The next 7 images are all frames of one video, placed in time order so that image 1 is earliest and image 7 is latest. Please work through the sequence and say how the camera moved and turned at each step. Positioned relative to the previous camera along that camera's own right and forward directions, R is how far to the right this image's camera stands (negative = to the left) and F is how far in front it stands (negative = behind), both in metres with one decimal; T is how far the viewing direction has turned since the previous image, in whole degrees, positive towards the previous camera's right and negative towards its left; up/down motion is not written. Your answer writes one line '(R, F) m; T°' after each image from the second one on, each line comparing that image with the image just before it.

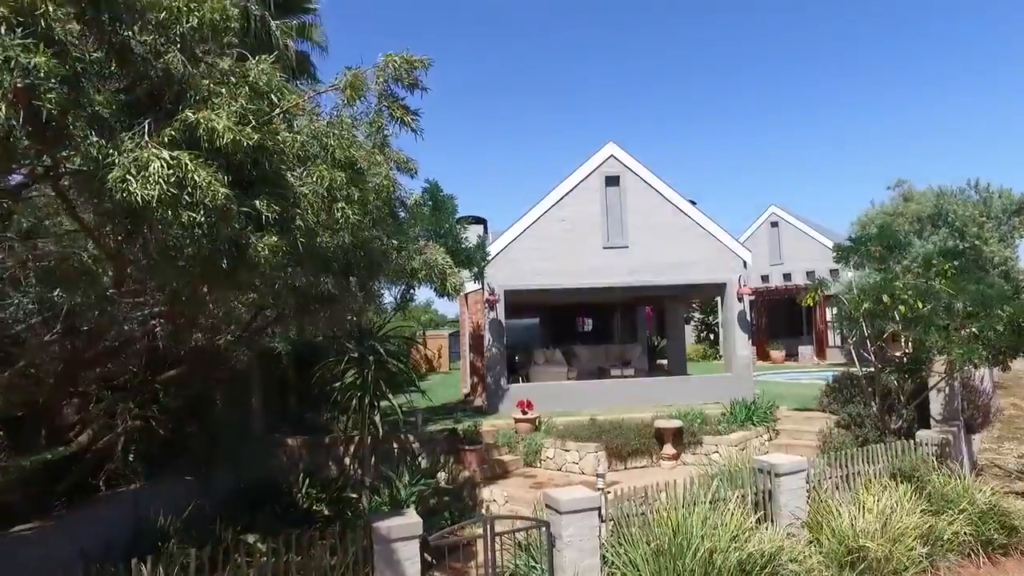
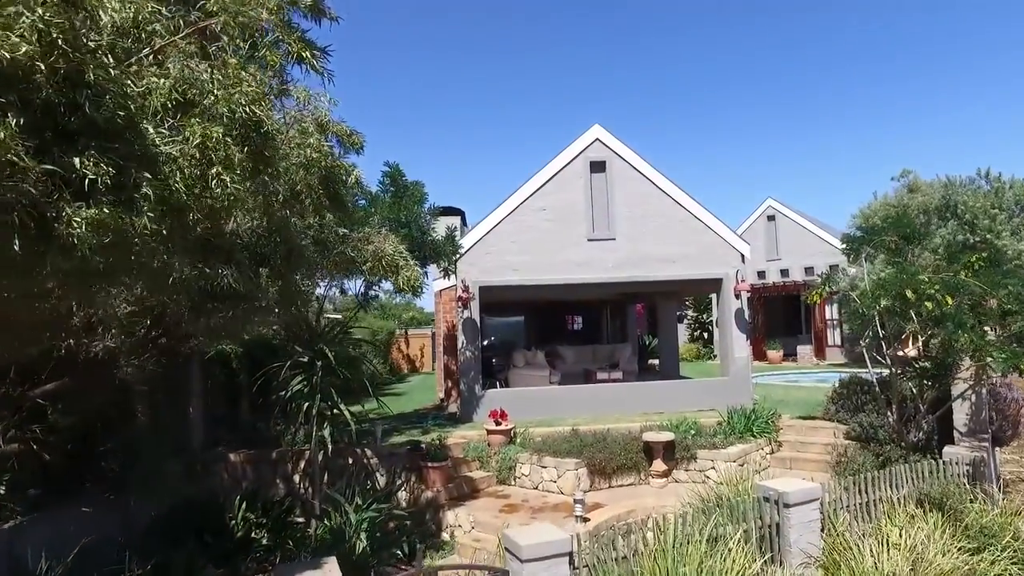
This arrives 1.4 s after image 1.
(+0.4, +1.6) m; +1°
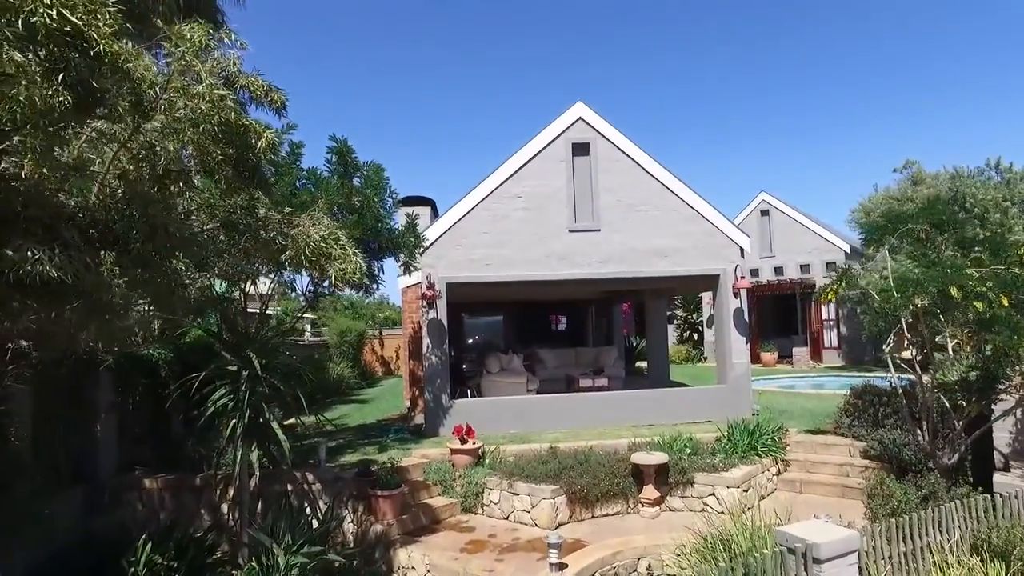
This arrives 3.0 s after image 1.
(+0.3, +1.8) m; +1°
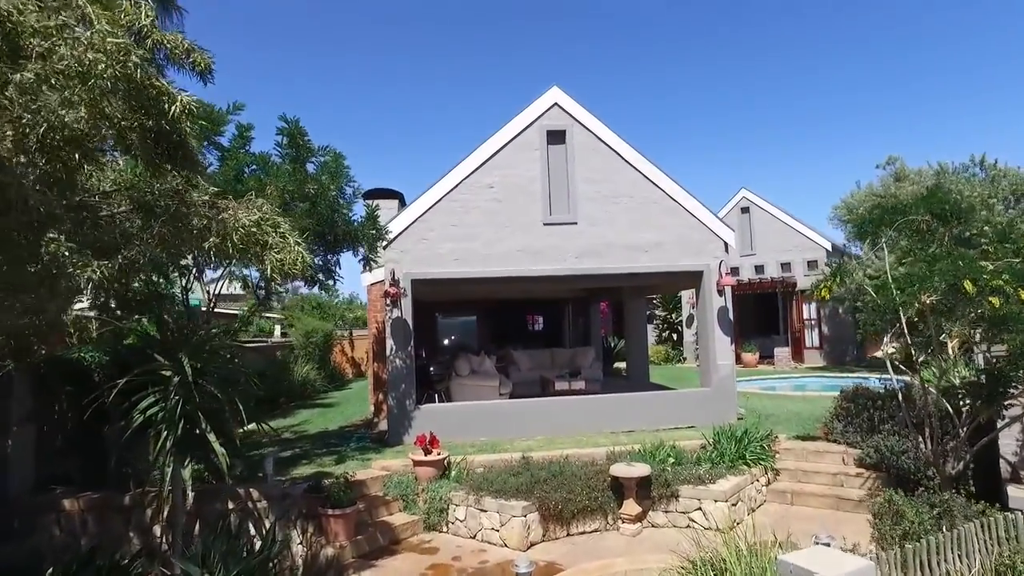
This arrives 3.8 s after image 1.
(+0.1, +1.0) m; +2°
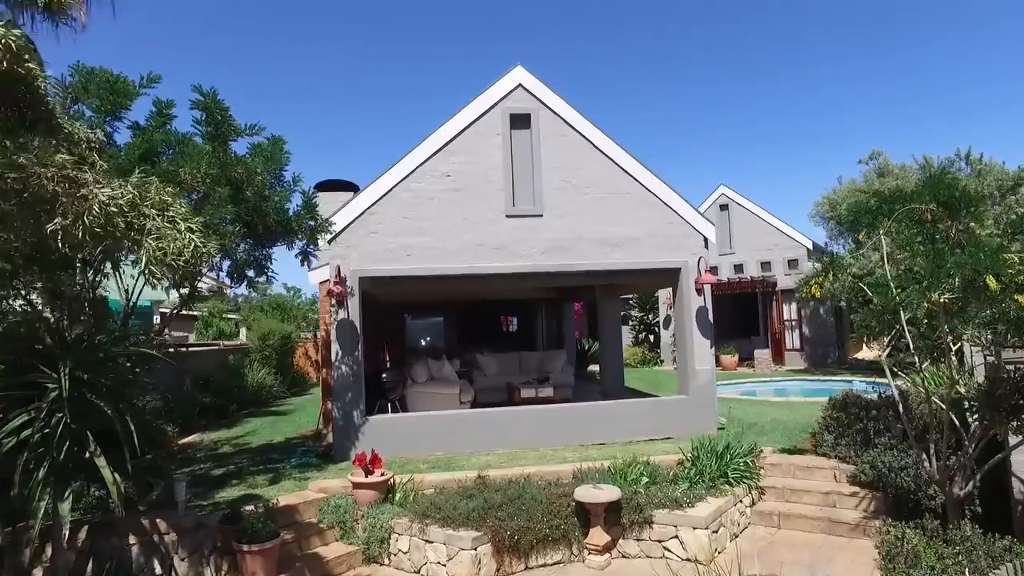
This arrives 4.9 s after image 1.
(+0.3, +1.2) m; +2°
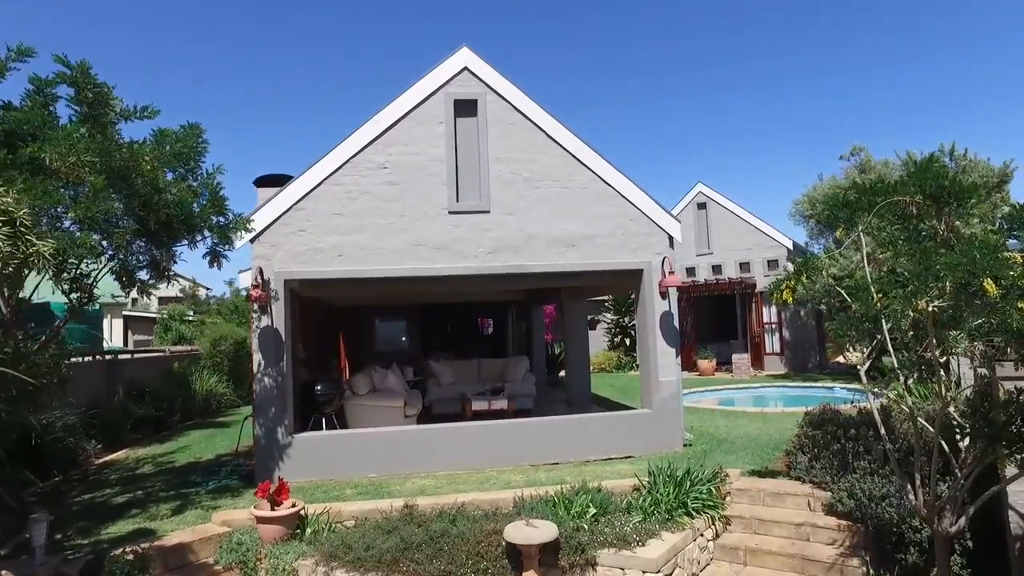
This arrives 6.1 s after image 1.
(+0.7, +1.2) m; +1°
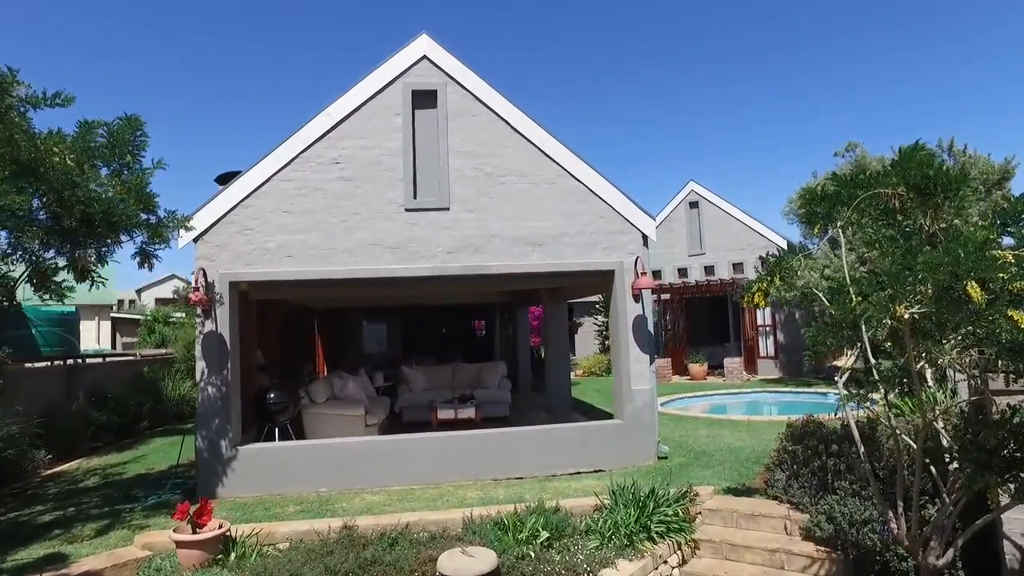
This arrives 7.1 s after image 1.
(+0.6, +0.7) m; 0°
